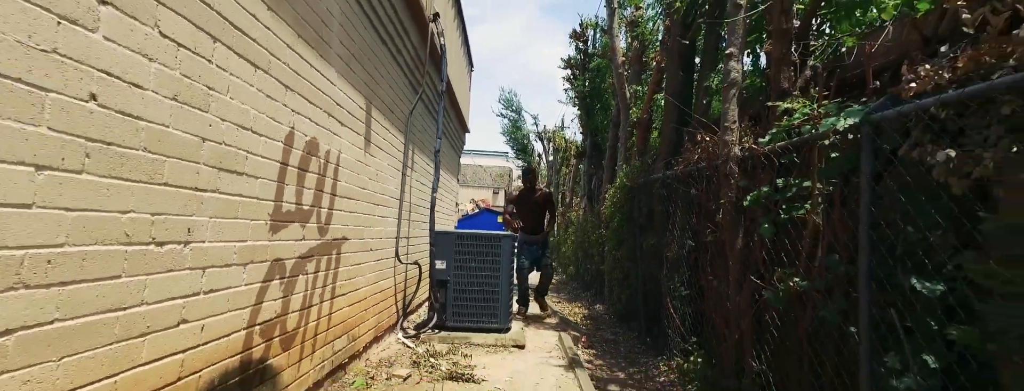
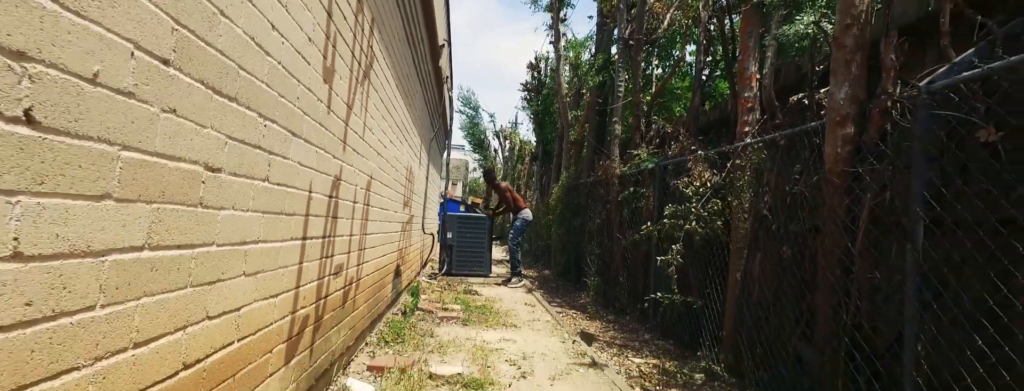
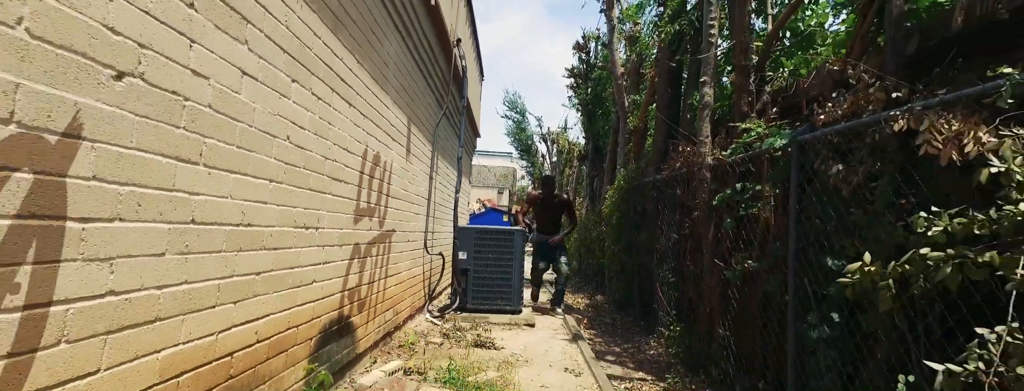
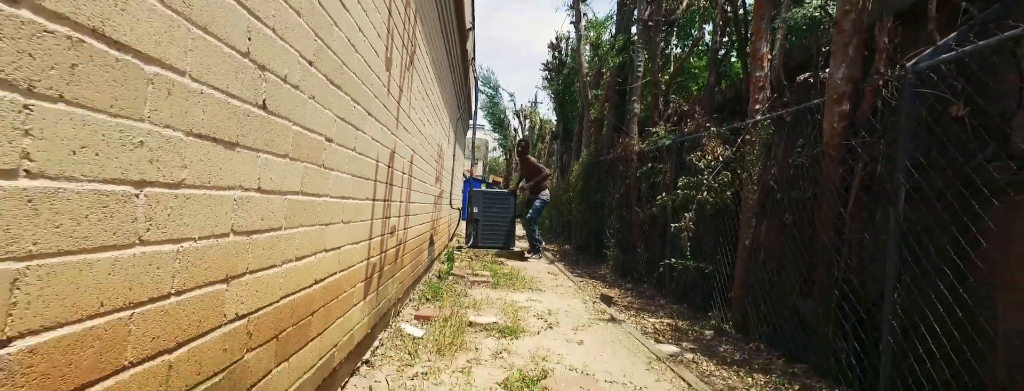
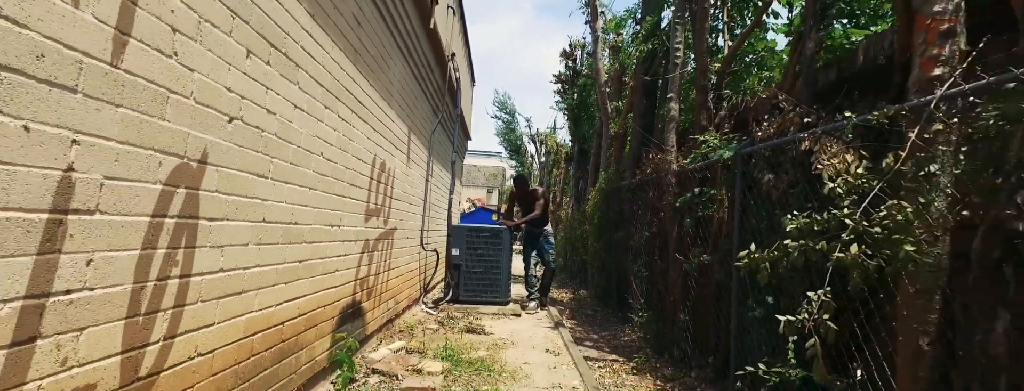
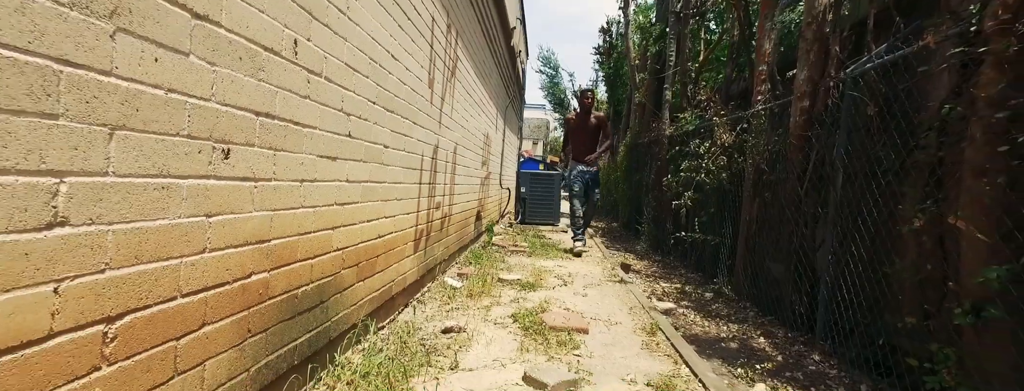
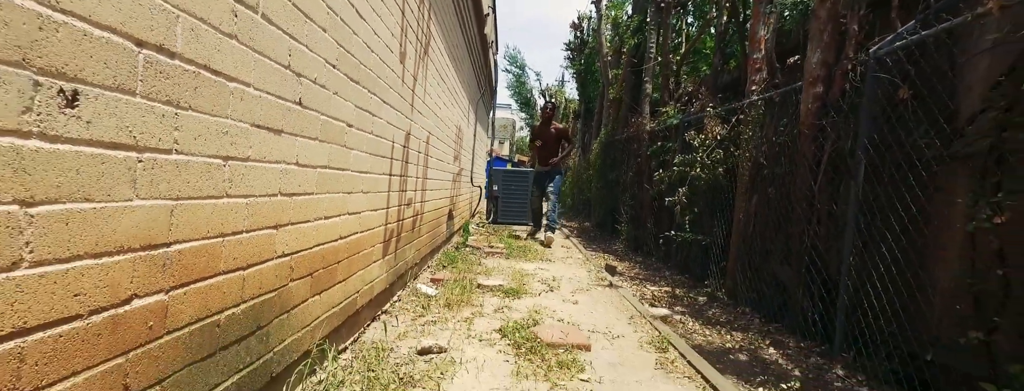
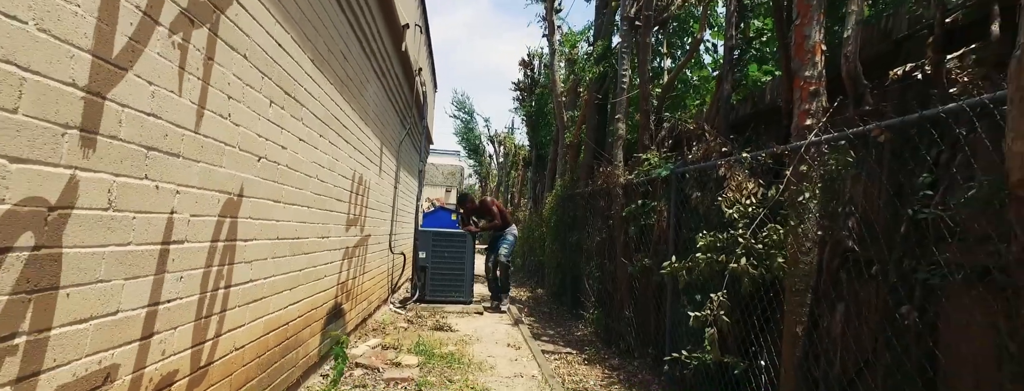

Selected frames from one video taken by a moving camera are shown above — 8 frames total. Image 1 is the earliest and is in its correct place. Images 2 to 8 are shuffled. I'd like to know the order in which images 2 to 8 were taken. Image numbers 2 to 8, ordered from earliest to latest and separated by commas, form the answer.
3, 5, 8, 2, 4, 7, 6
